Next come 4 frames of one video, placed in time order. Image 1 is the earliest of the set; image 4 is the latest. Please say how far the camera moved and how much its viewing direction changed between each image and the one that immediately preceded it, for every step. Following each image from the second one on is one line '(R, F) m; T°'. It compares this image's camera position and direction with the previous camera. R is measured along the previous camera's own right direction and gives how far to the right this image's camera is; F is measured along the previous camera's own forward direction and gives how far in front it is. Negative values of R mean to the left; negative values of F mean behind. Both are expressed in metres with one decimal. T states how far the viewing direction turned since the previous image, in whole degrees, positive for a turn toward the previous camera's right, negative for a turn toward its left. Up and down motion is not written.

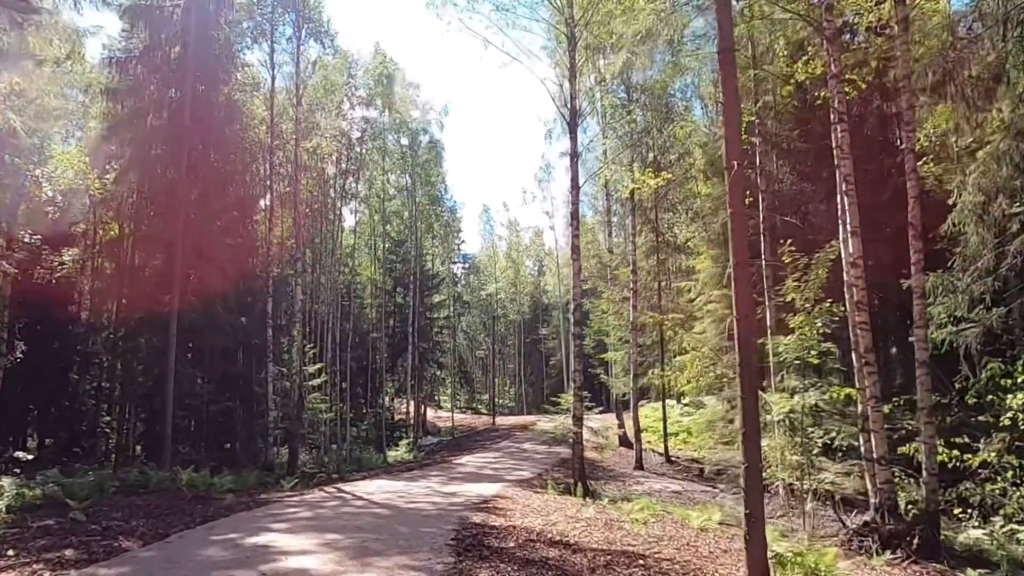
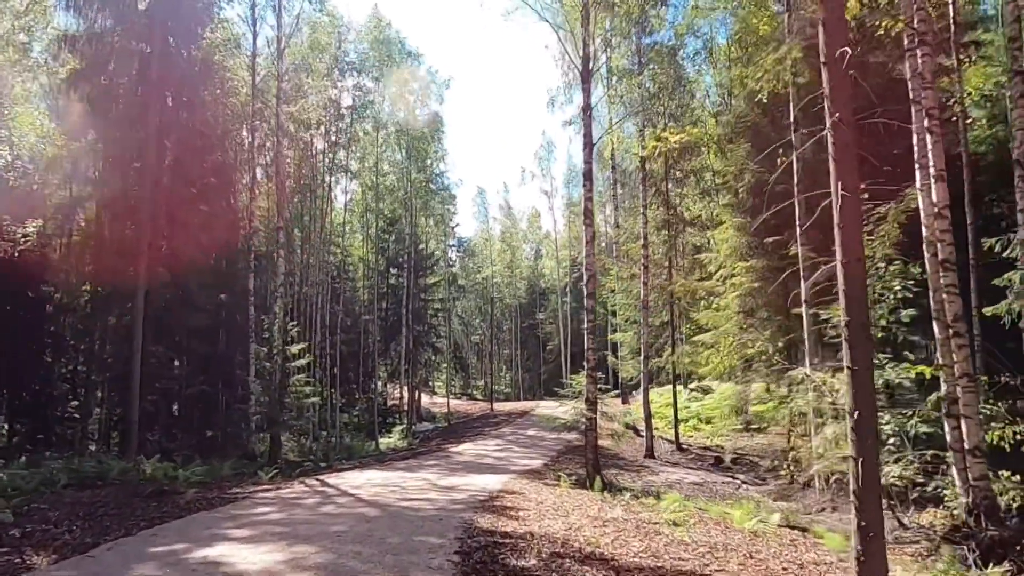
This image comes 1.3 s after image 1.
(-0.2, +1.4) m; +1°
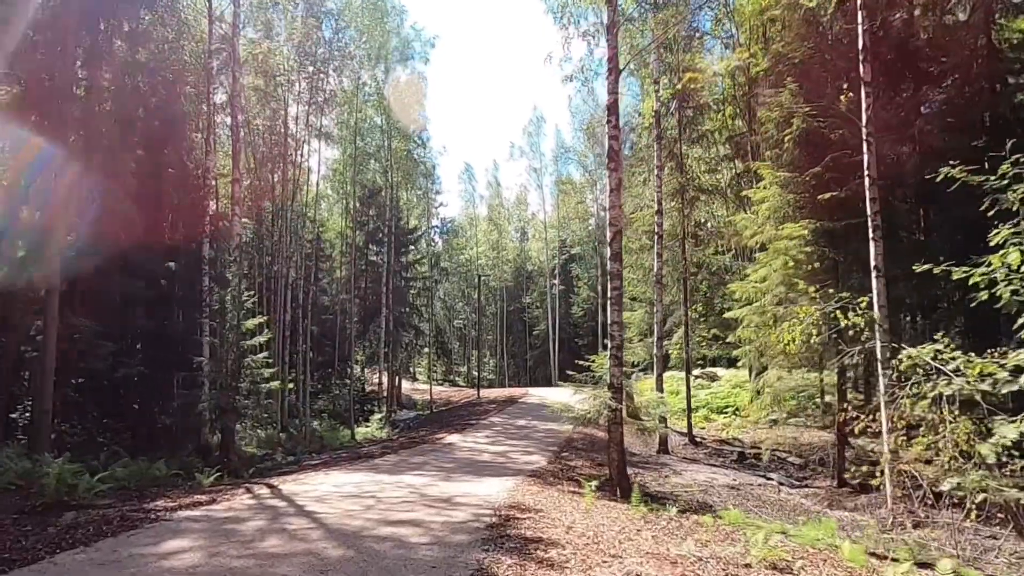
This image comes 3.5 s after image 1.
(-0.4, +2.3) m; +2°
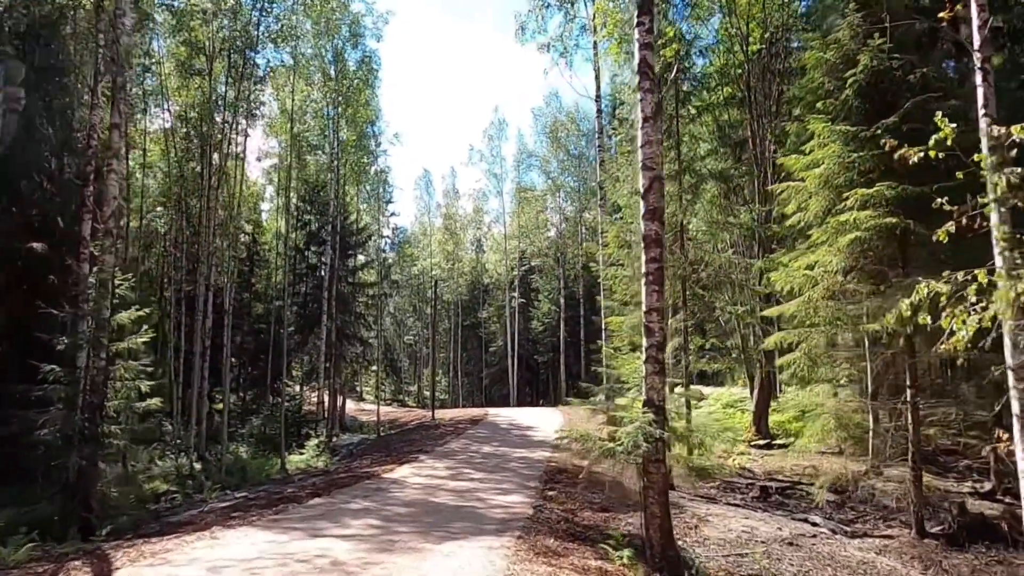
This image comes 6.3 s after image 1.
(-0.4, +3.1) m; +4°
